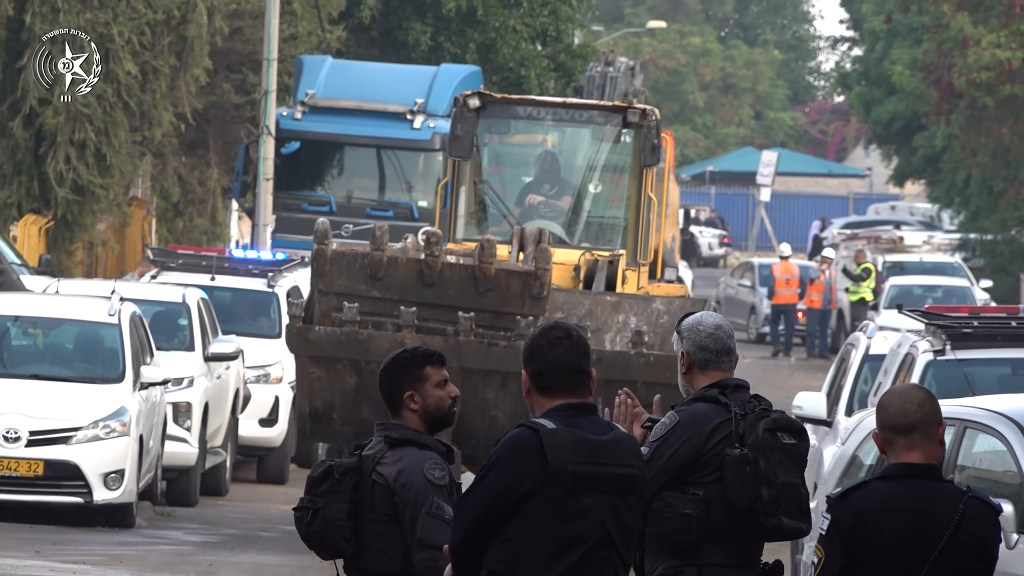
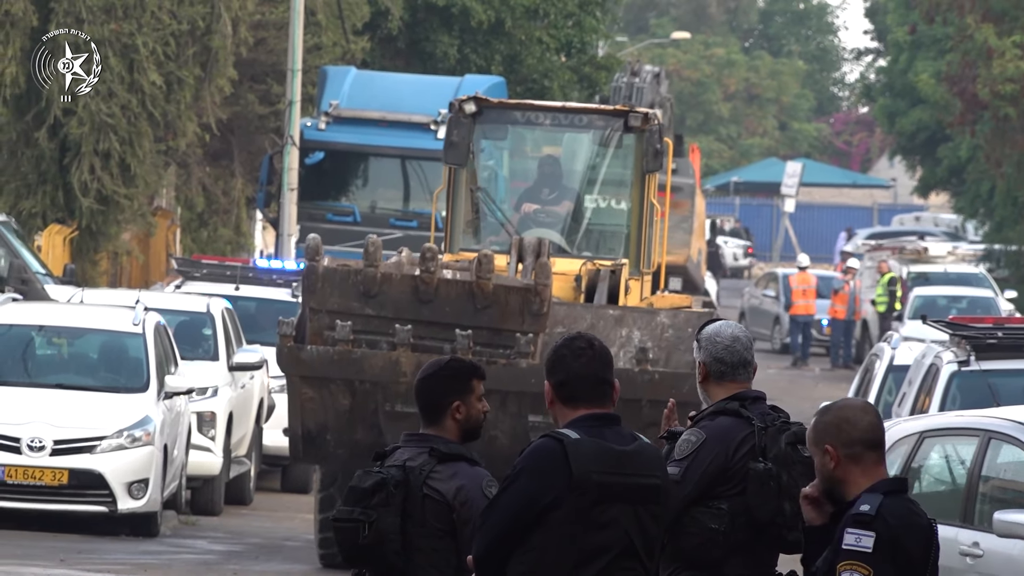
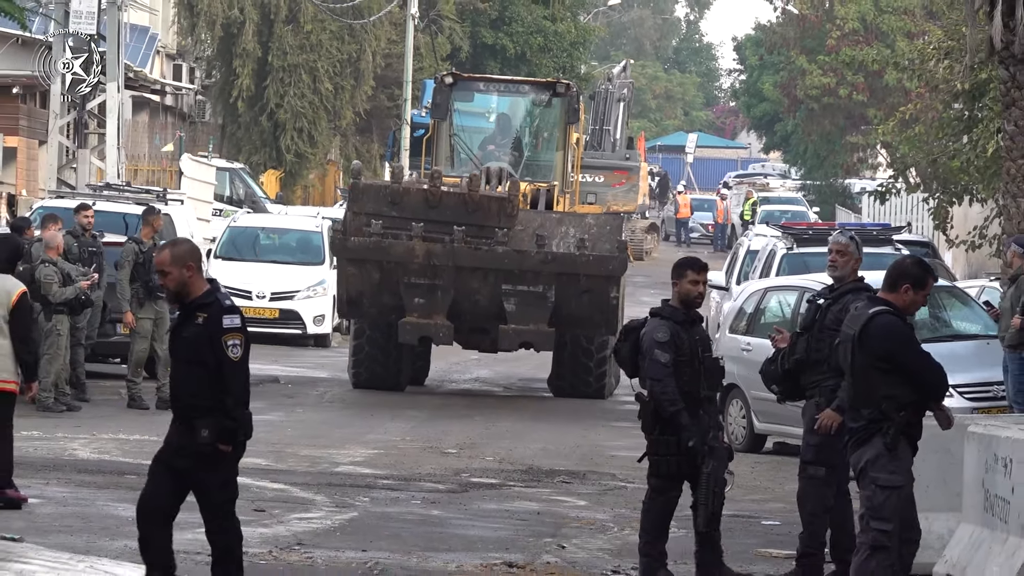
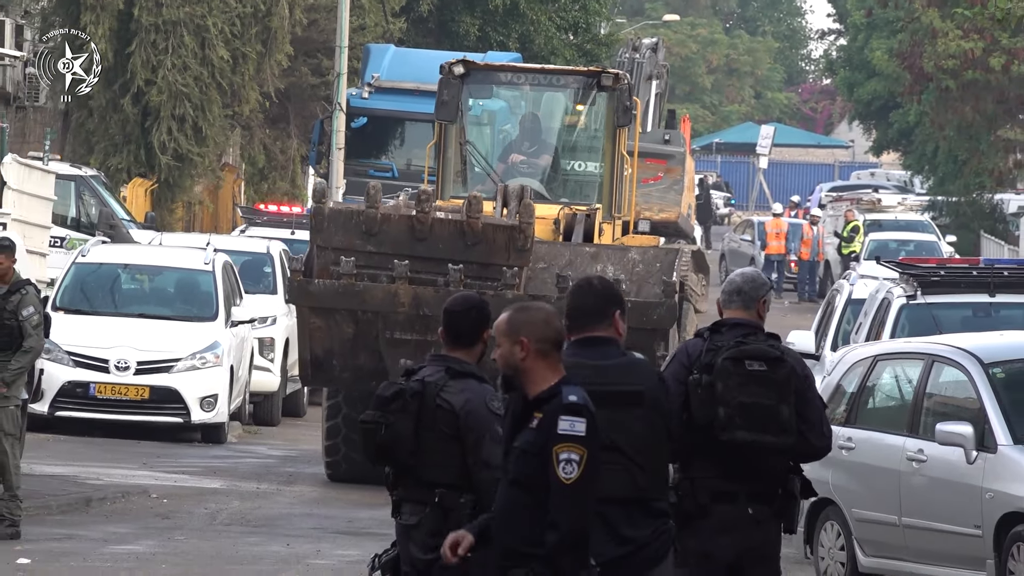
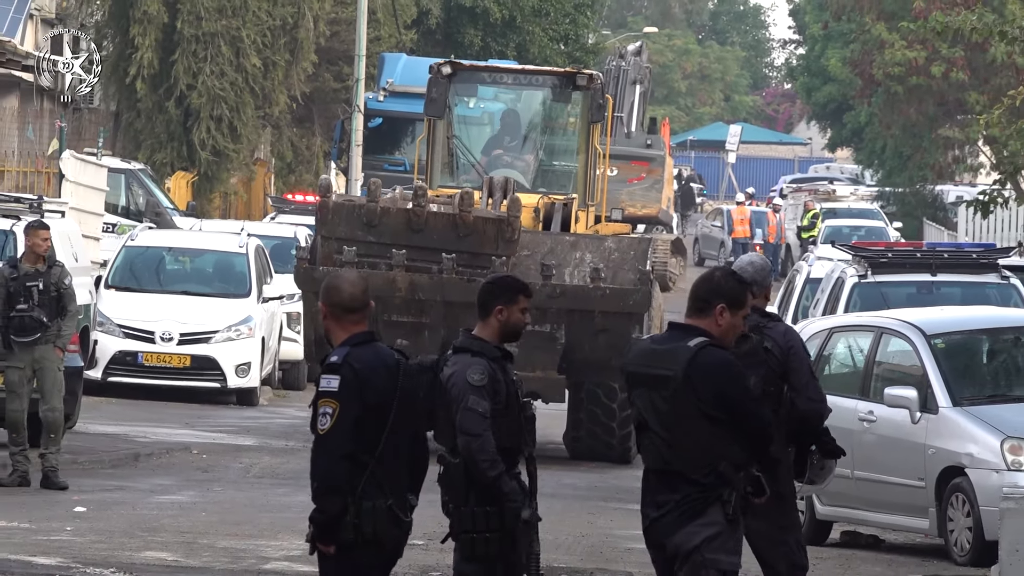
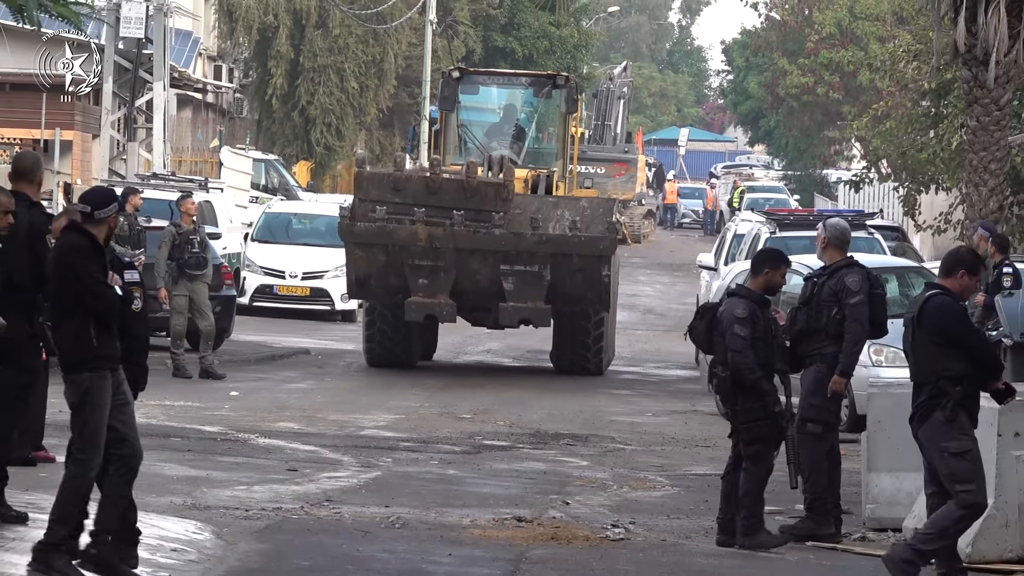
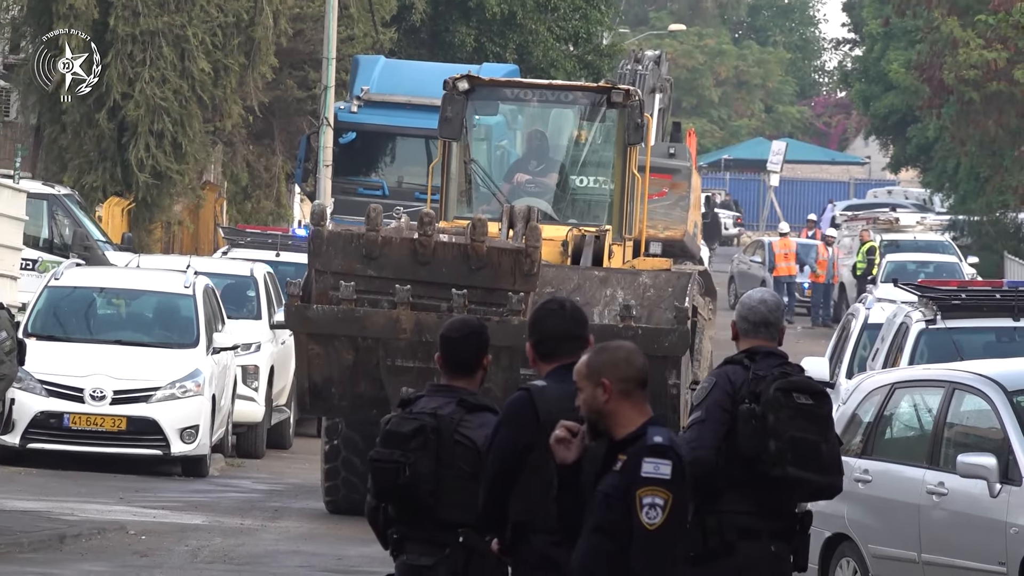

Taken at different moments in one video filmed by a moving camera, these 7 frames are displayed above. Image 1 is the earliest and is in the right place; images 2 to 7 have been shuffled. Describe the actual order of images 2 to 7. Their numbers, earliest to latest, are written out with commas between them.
2, 7, 4, 5, 3, 6
